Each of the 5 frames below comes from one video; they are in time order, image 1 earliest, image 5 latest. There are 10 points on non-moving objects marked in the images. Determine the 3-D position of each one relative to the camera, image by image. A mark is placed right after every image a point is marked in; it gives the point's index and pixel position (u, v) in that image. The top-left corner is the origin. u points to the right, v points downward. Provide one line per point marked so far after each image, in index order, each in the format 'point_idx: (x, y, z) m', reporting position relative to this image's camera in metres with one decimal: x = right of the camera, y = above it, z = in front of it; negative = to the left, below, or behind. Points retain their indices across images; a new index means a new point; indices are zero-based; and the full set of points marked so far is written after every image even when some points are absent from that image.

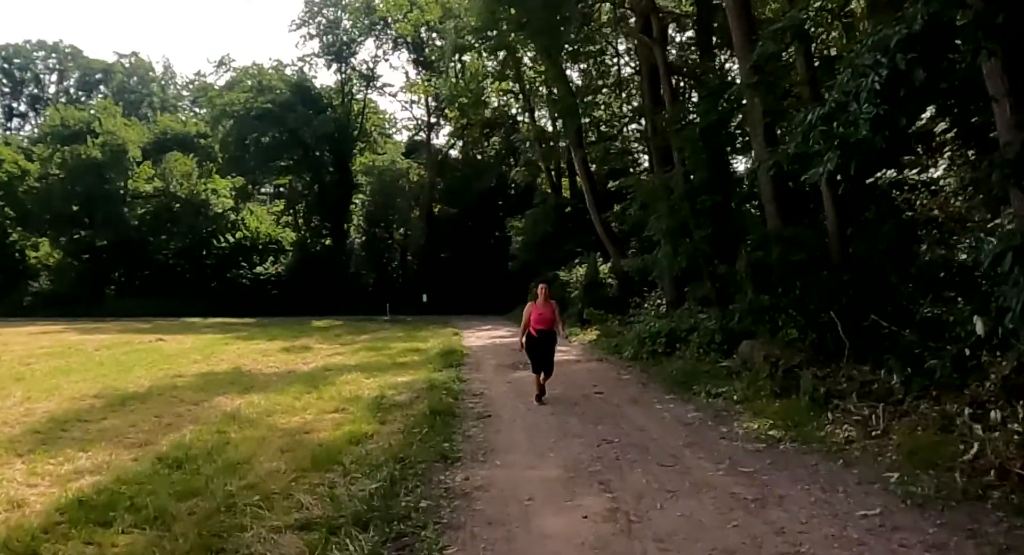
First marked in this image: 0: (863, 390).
0: (+4.1, -1.3, +8.3) m
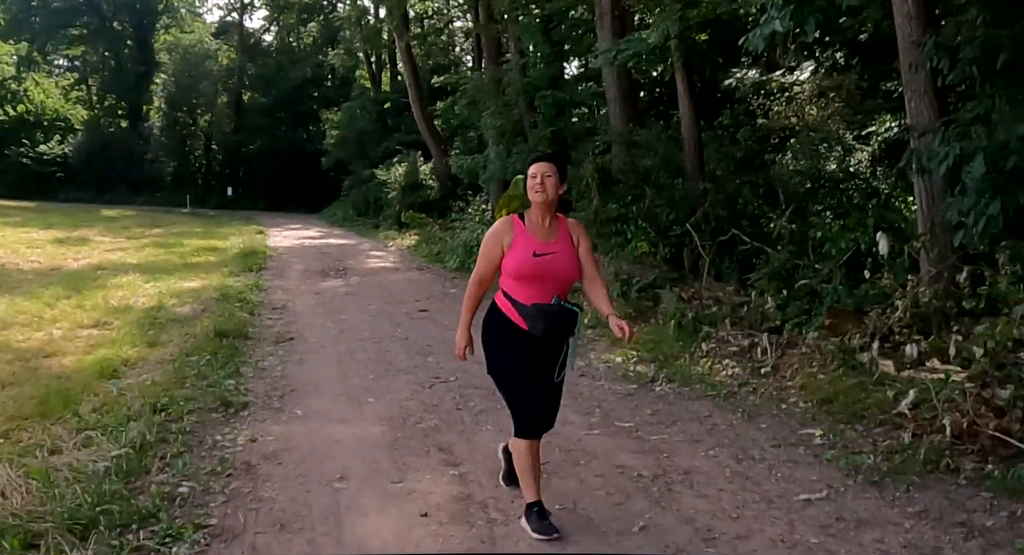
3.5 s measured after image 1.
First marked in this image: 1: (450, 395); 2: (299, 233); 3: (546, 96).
0: (+2.3, -0.4, +7.3) m
1: (-0.4, -0.7, +4.5) m
2: (-5.8, +1.2, +19.3) m
3: (+0.5, +3.0, +11.8) m
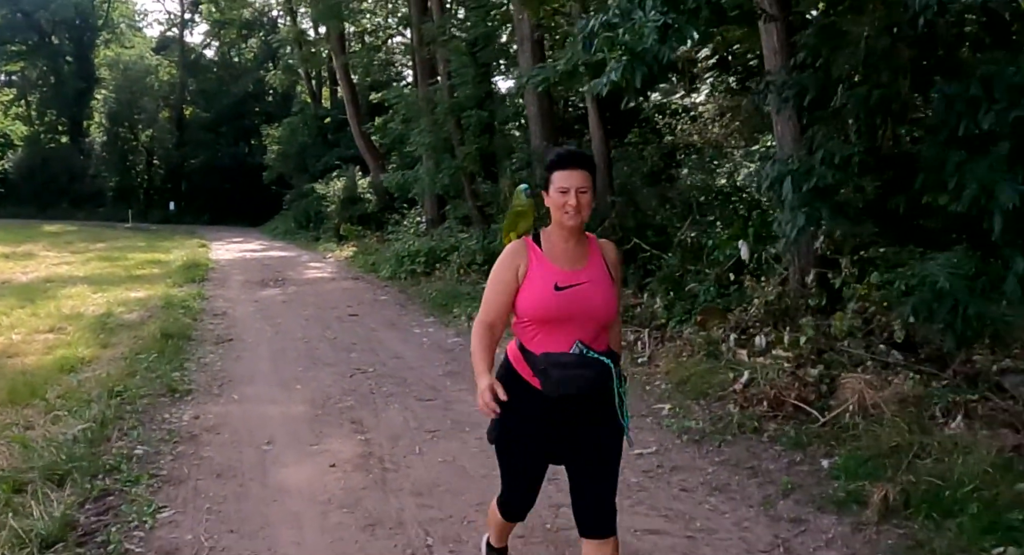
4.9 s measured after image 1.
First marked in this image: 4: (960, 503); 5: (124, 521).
0: (+1.4, -0.4, +8.3) m
1: (-1.1, -0.8, +5.3) m
2: (-7.5, +0.9, +19.7) m
3: (-0.8, +2.9, +12.7) m
4: (+2.3, -1.2, +3.7) m
5: (-1.6, -1.0, +3.0) m
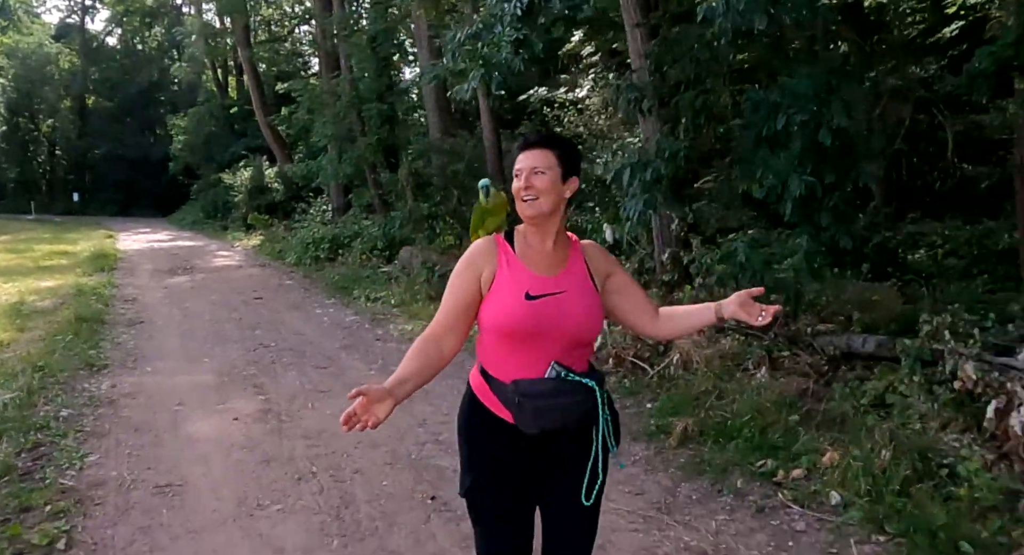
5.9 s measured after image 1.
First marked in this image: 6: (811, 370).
0: (+0.1, -0.2, +9.2) m
1: (-2.0, -0.6, +6.0) m
2: (-10.0, +1.1, +19.6) m
3: (-2.6, +3.2, +13.3) m
4: (+1.5, -1.0, +4.8) m
5: (-2.3, -1.0, +3.6) m
6: (+2.5, -0.8, +6.0) m
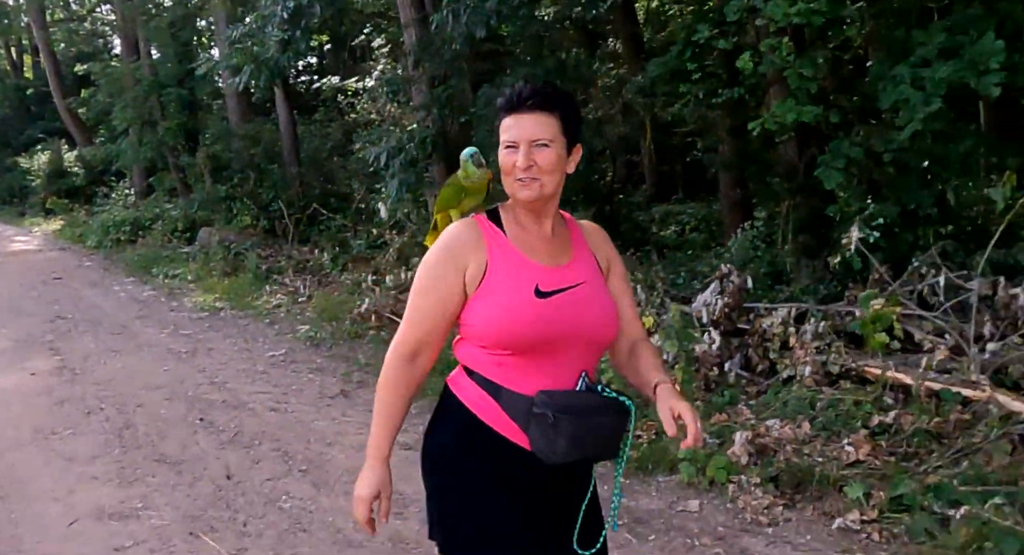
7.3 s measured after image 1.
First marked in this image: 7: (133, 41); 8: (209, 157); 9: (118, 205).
0: (-2.8, +0.1, +10.3) m
1: (-4.2, -0.5, +6.7) m
2: (-14.8, +1.5, +18.3) m
3: (-6.3, +3.5, +13.7) m
4: (-0.4, -0.8, +6.3) m
5: (-4.0, -0.8, +4.4) m
6: (+0.3, -0.5, +7.7) m
7: (-8.1, +5.2, +15.5) m
8: (-5.0, +2.1, +12.5) m
9: (-8.6, +1.7, +15.8) m
